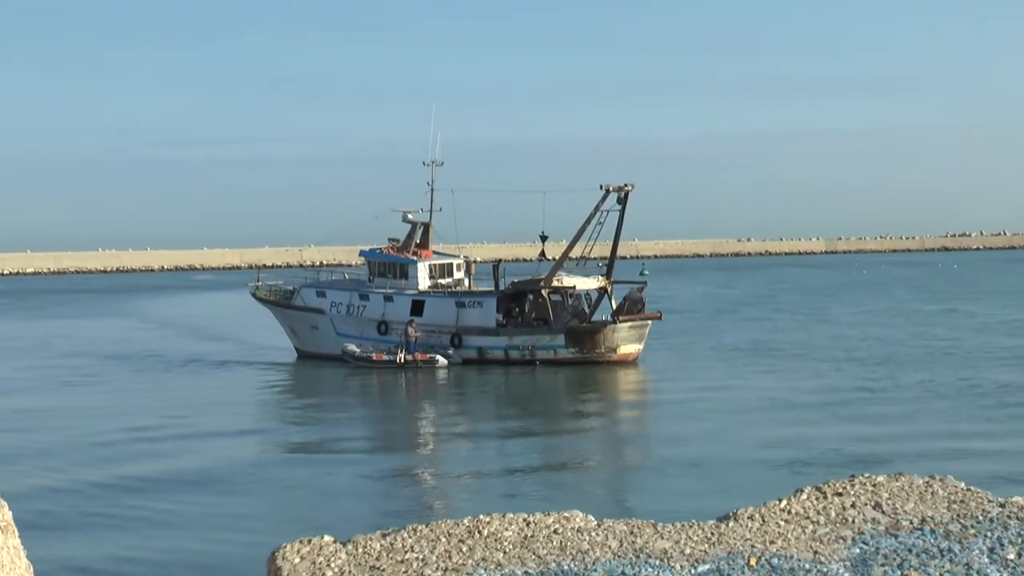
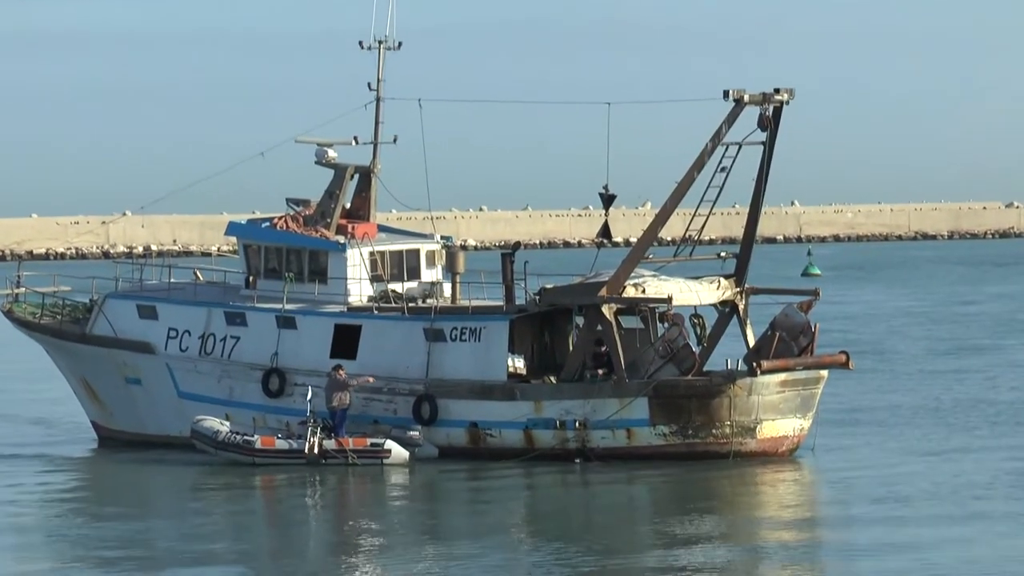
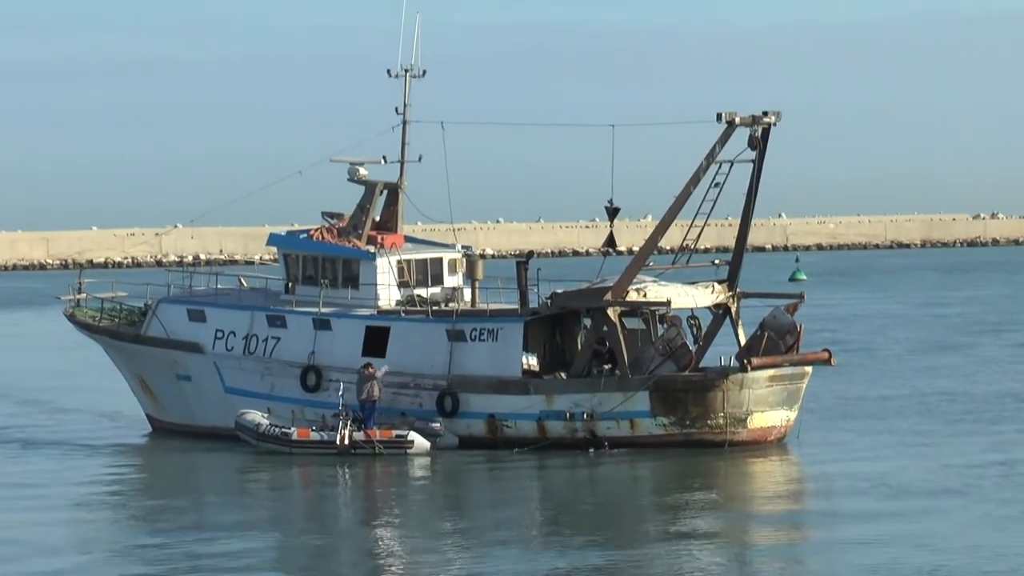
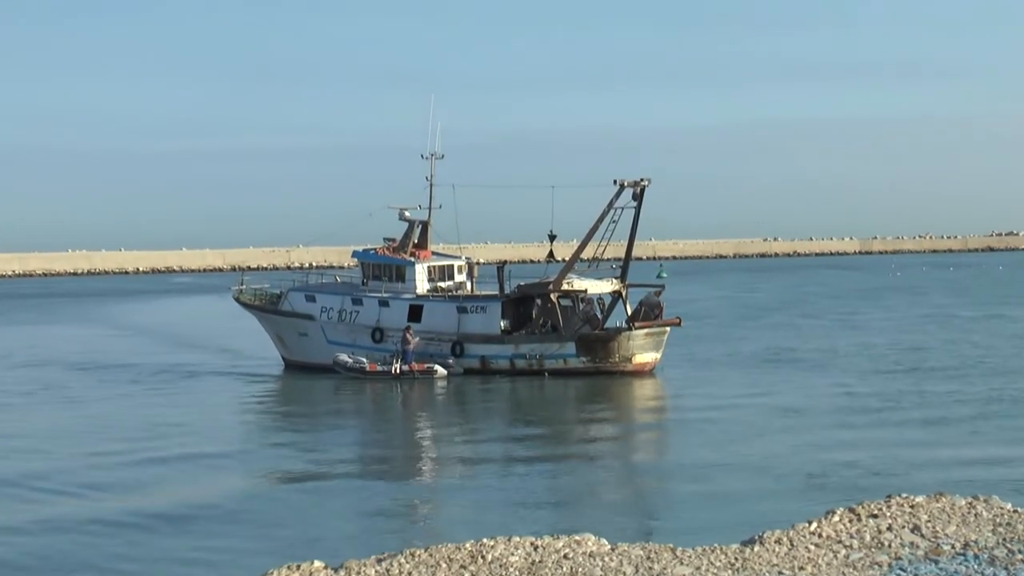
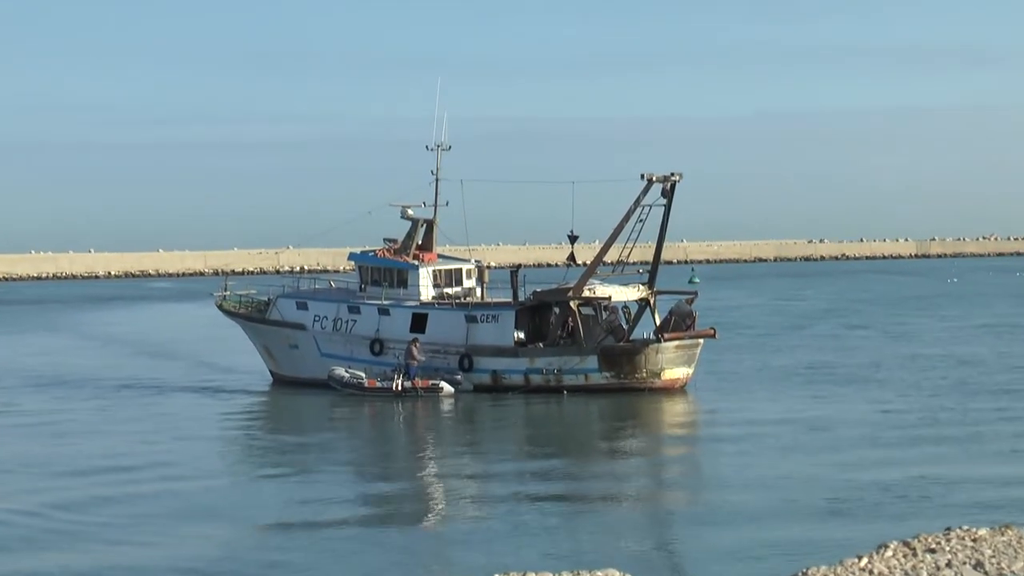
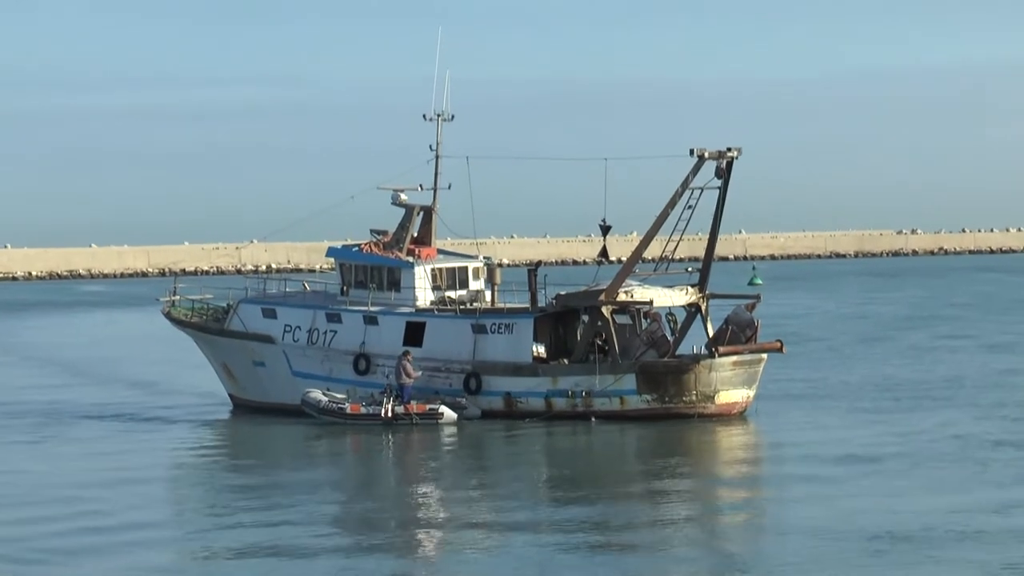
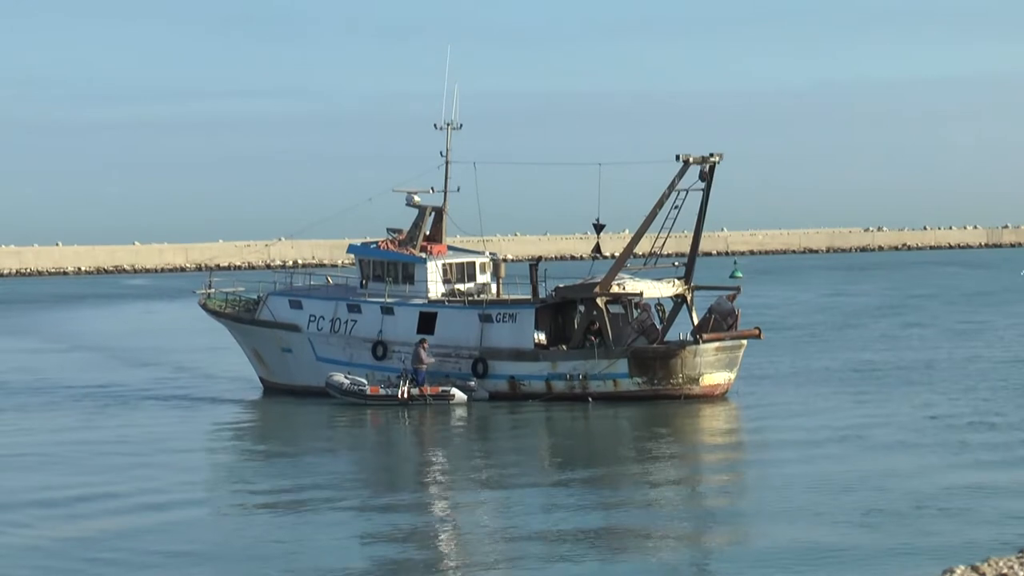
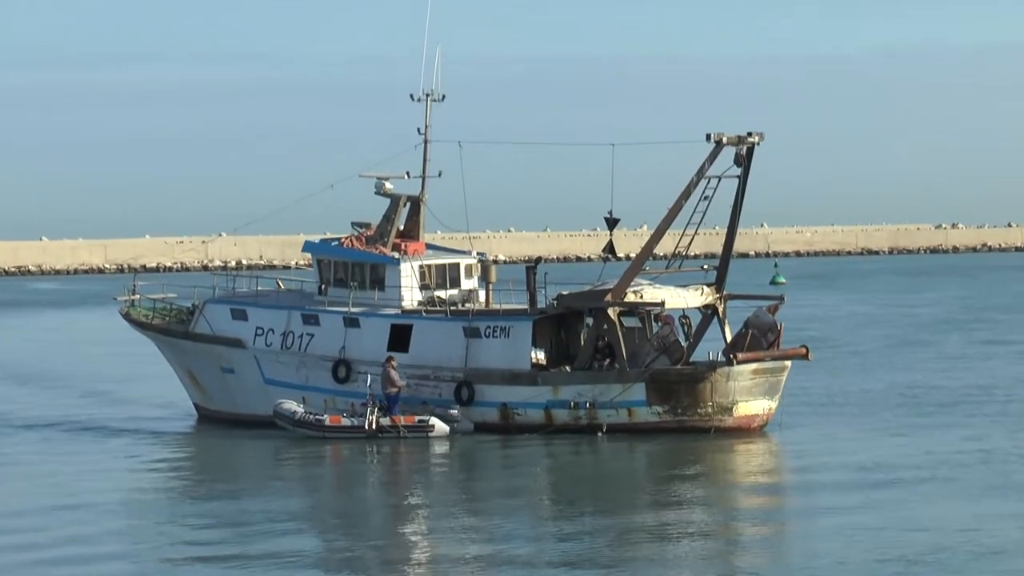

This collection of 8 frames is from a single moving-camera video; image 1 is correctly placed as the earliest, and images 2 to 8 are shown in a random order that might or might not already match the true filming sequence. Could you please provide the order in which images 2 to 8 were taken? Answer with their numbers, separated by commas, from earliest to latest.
4, 5, 7, 6, 8, 3, 2
